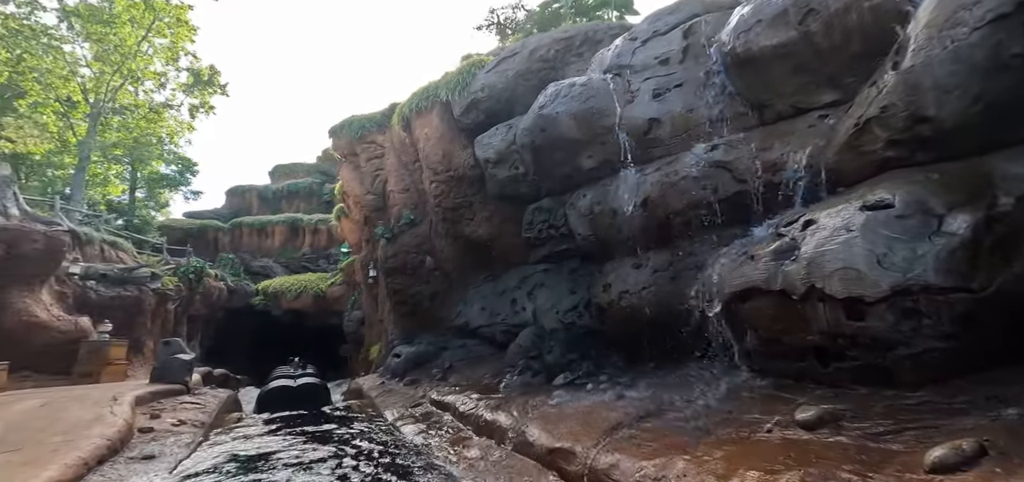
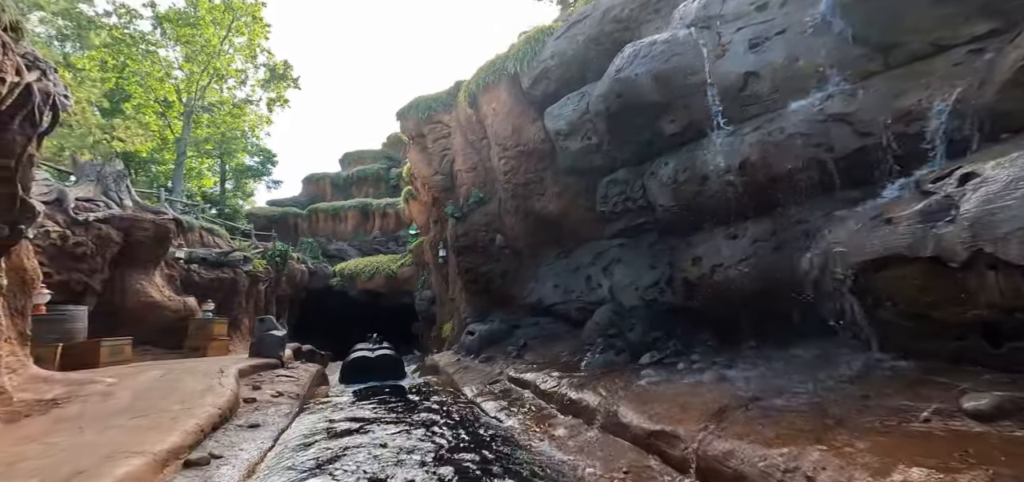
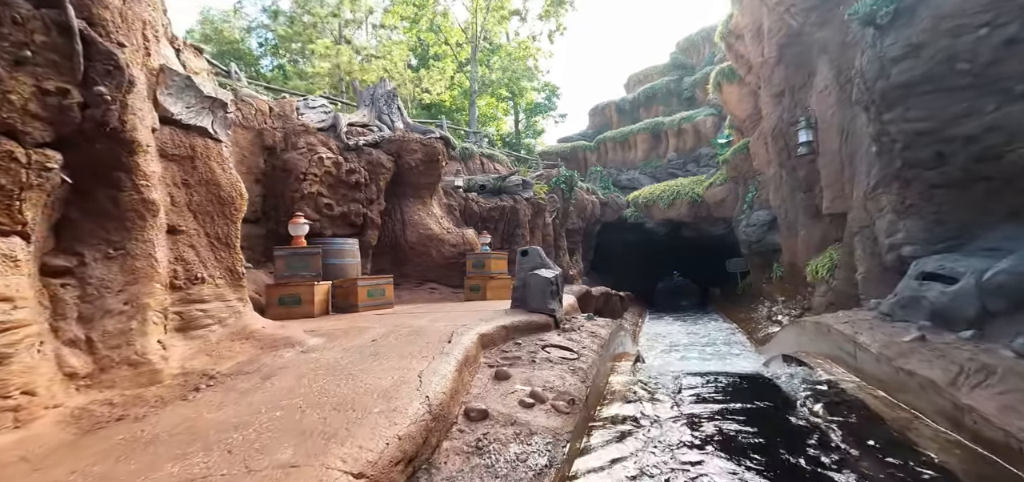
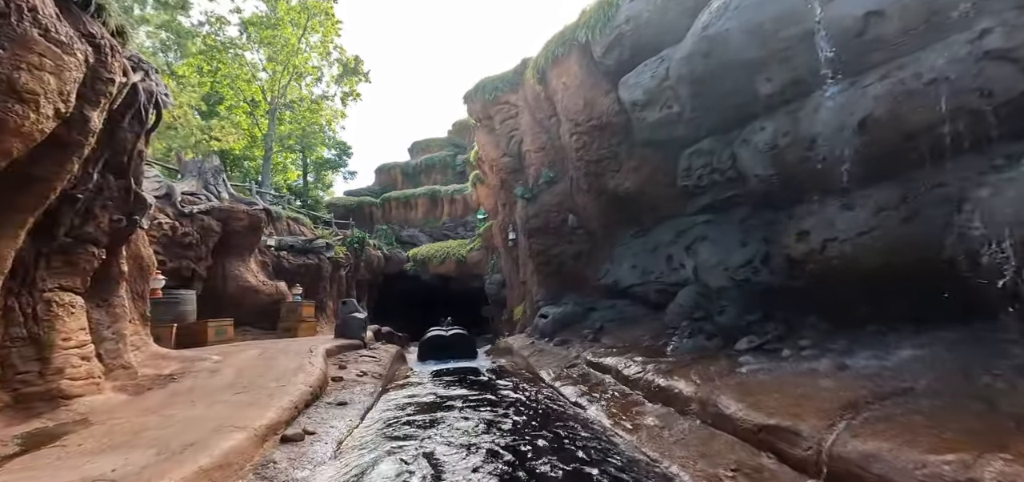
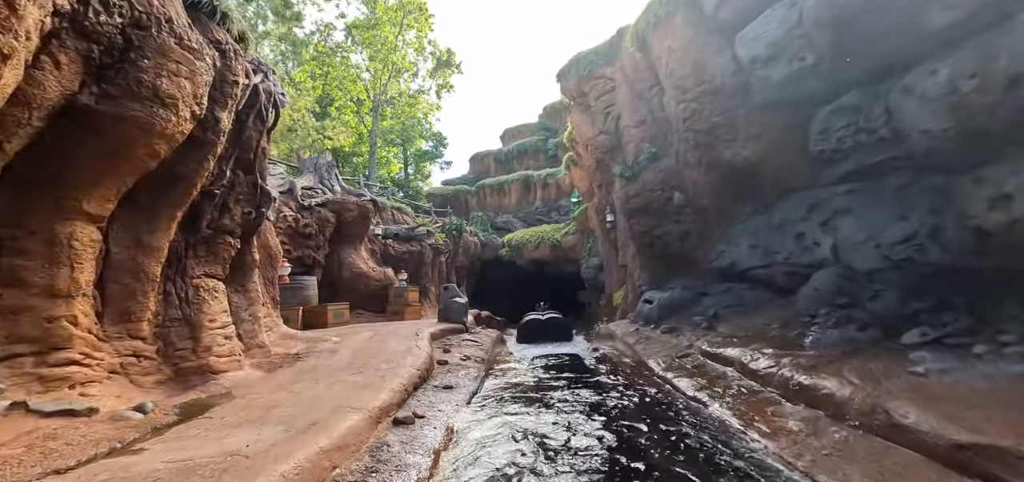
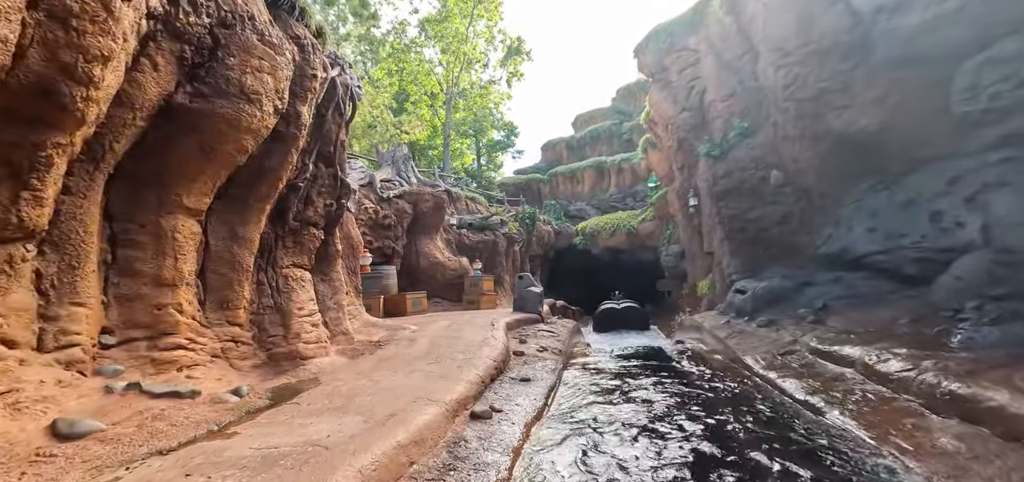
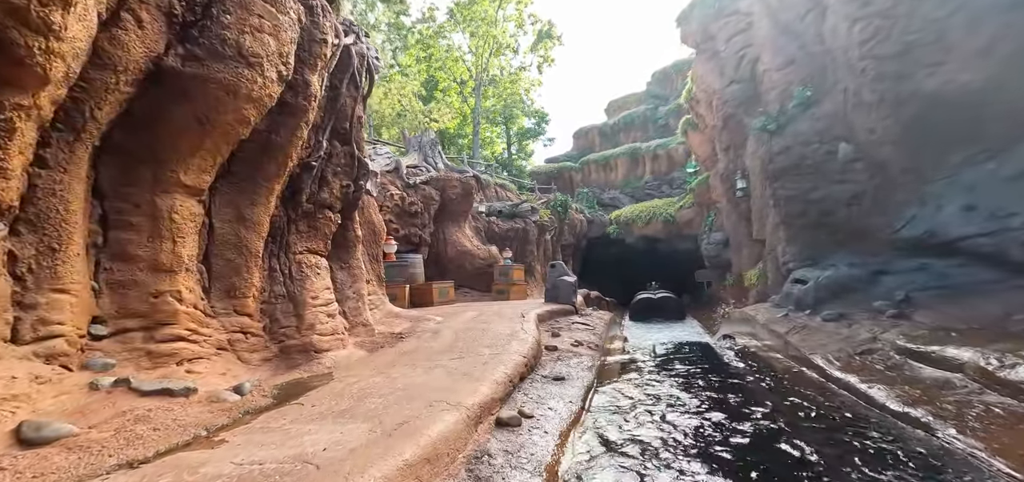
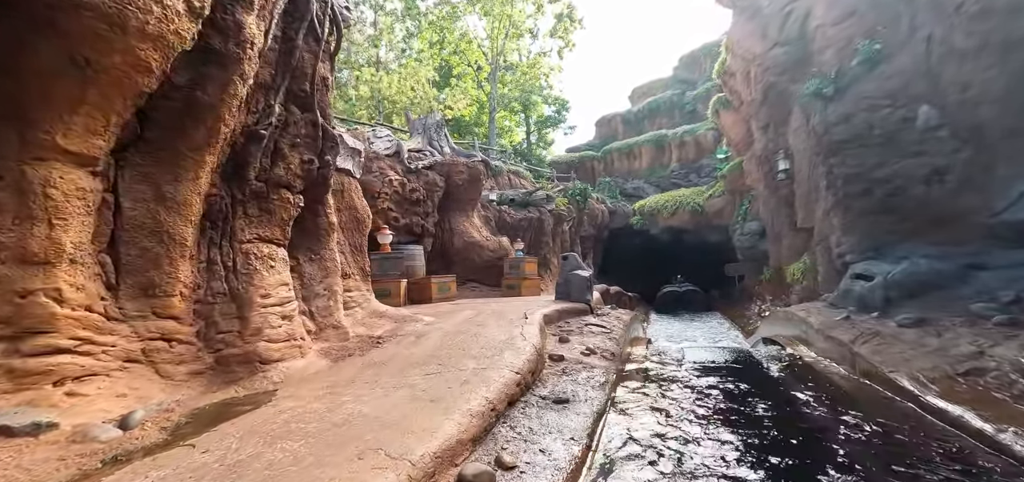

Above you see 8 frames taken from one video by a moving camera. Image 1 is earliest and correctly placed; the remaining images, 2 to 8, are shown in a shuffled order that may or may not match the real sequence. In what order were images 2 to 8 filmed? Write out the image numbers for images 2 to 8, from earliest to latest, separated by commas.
2, 4, 5, 6, 7, 8, 3
